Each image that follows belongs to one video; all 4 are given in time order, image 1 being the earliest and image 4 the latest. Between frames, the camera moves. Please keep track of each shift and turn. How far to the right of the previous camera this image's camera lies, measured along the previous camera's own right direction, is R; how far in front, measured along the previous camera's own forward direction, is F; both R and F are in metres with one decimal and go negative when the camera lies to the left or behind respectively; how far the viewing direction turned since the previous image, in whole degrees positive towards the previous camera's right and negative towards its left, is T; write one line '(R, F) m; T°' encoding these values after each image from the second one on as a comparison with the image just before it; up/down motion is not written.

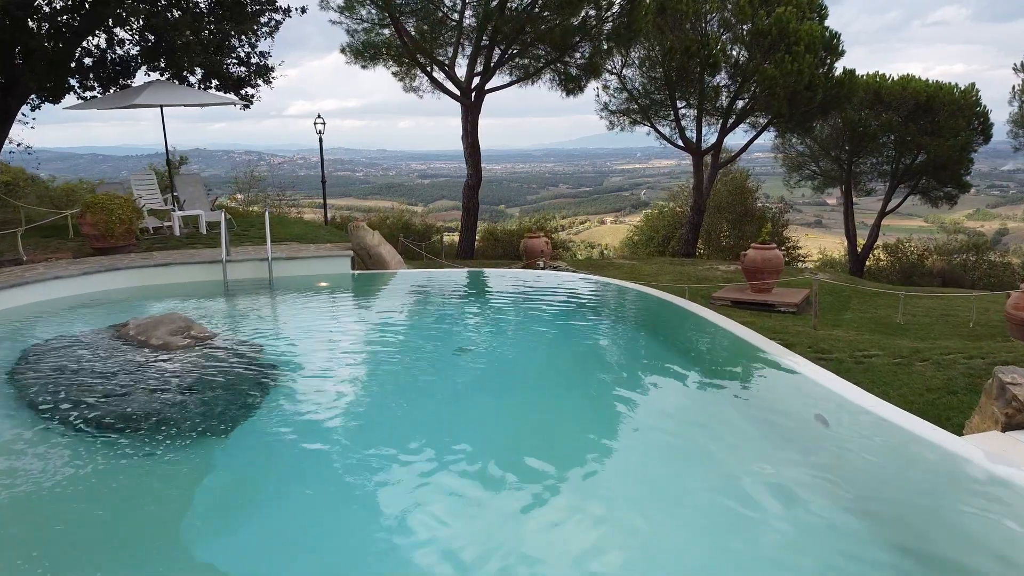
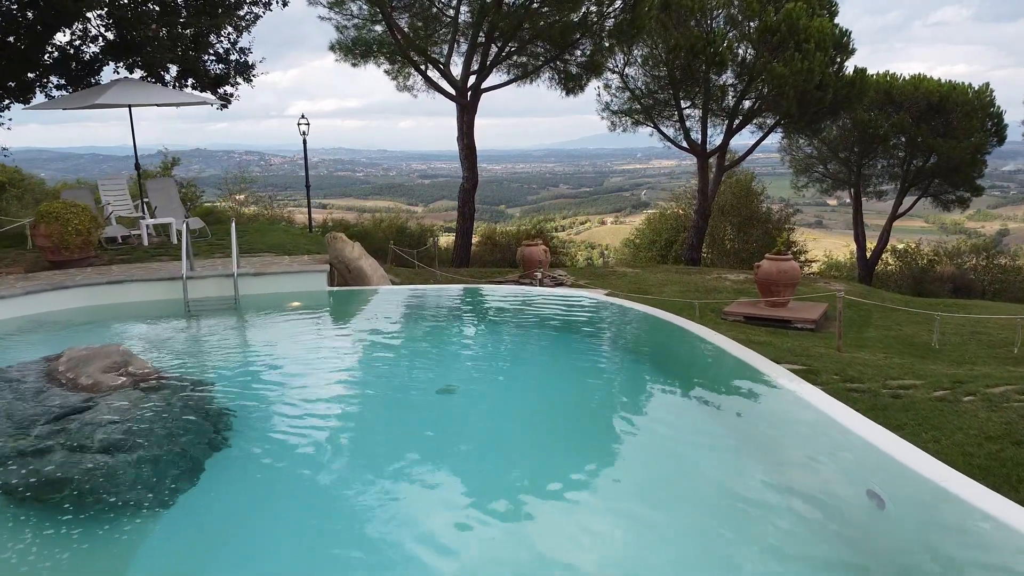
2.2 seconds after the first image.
(+0.1, +0.7) m; 0°
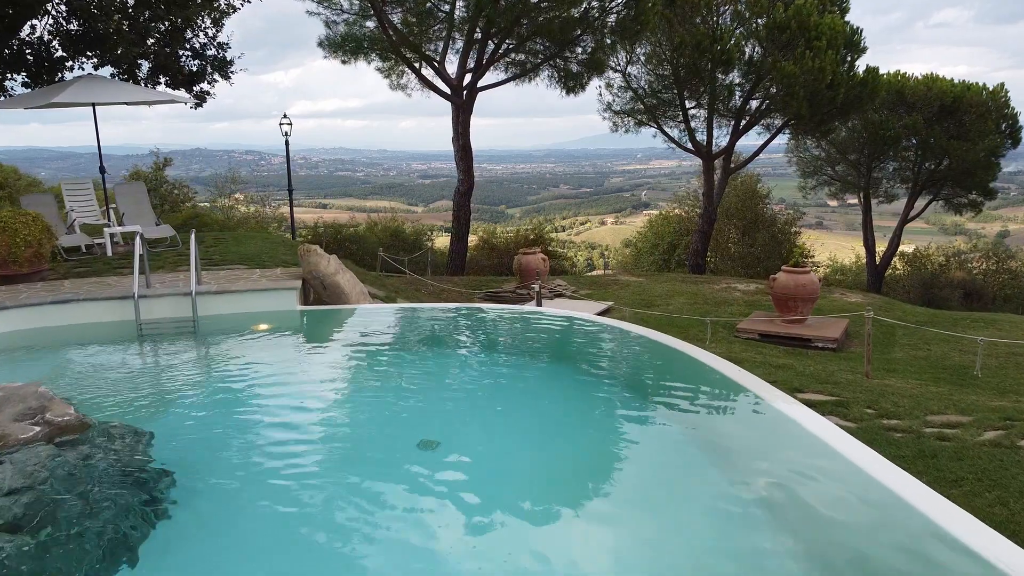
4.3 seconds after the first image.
(+0.1, +0.7) m; 0°
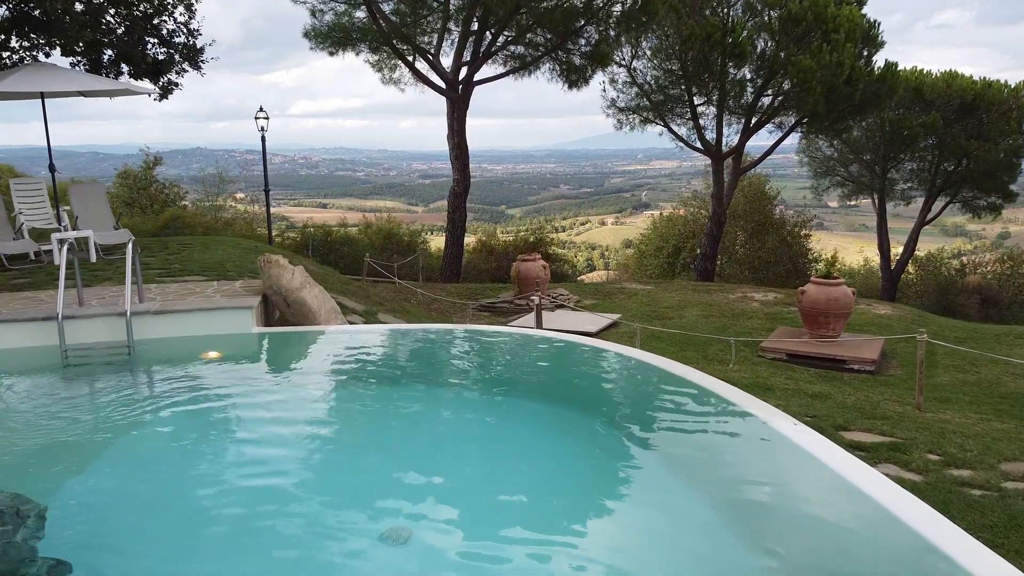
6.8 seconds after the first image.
(0.0, +0.8) m; 0°
